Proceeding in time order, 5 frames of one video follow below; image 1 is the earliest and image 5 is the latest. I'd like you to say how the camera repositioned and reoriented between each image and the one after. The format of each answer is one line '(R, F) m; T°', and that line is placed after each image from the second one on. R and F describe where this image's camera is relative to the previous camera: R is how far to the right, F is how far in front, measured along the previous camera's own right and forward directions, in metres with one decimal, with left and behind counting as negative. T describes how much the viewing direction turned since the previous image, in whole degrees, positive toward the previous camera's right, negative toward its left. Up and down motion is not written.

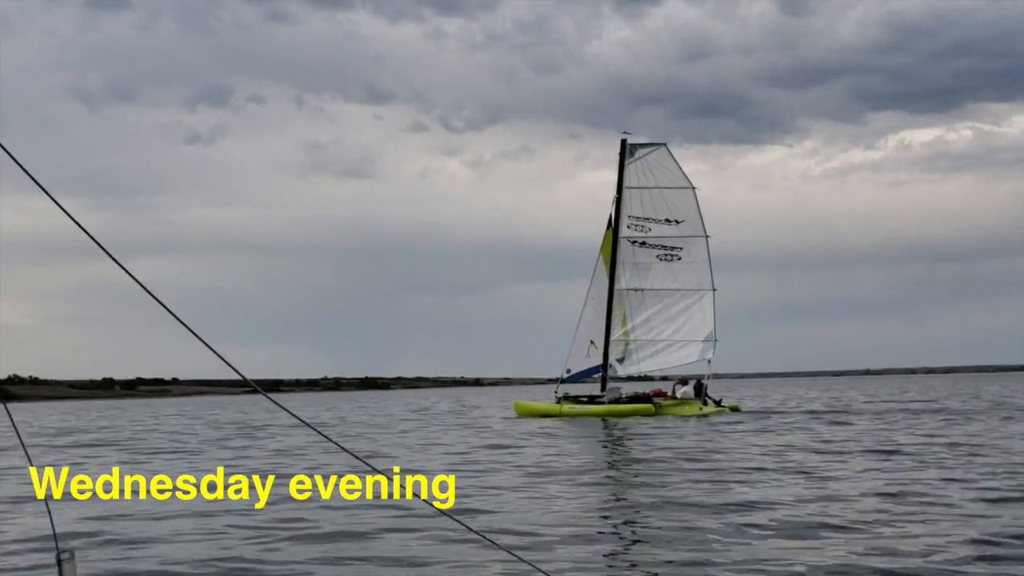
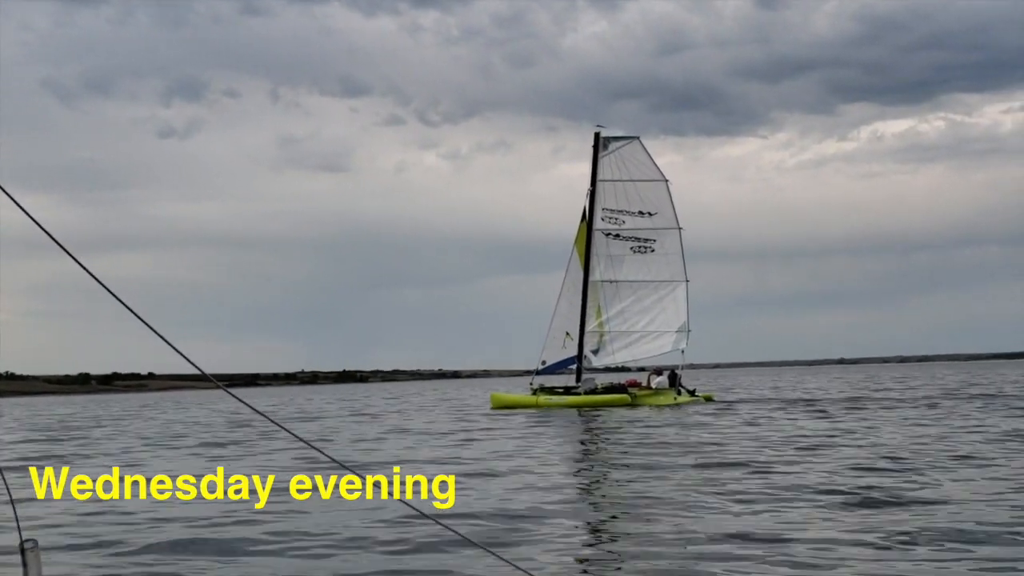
(+0.2, -0.4) m; +1°
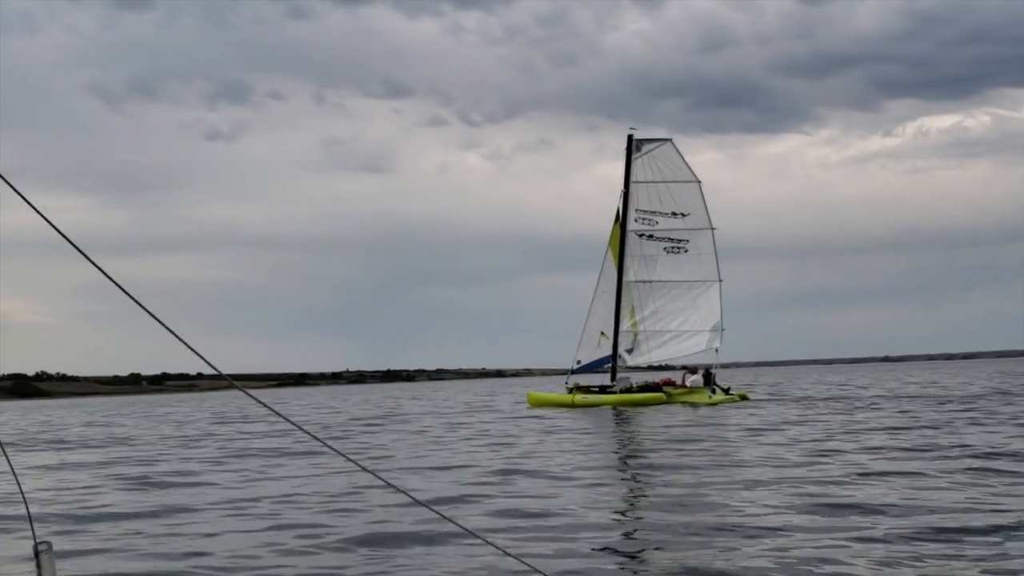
(+0.9, -0.6) m; -3°
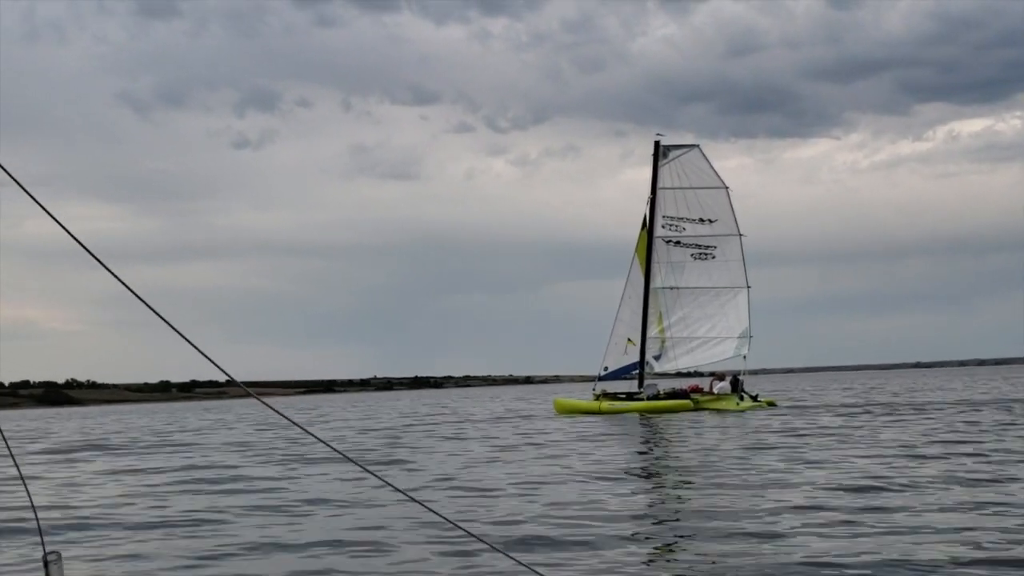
(+0.1, +0.1) m; -1°
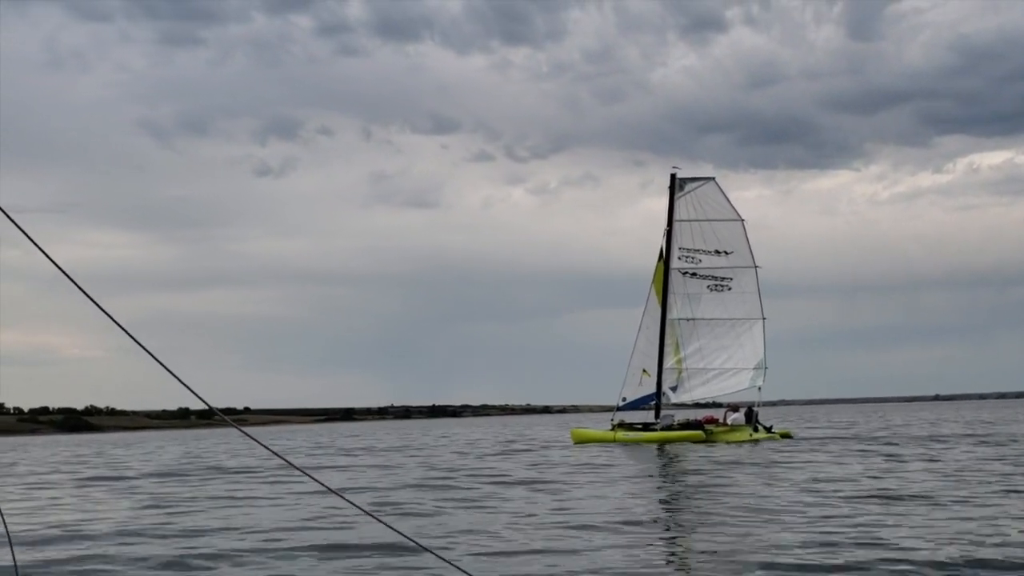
(+0.3, -0.3) m; -1°
